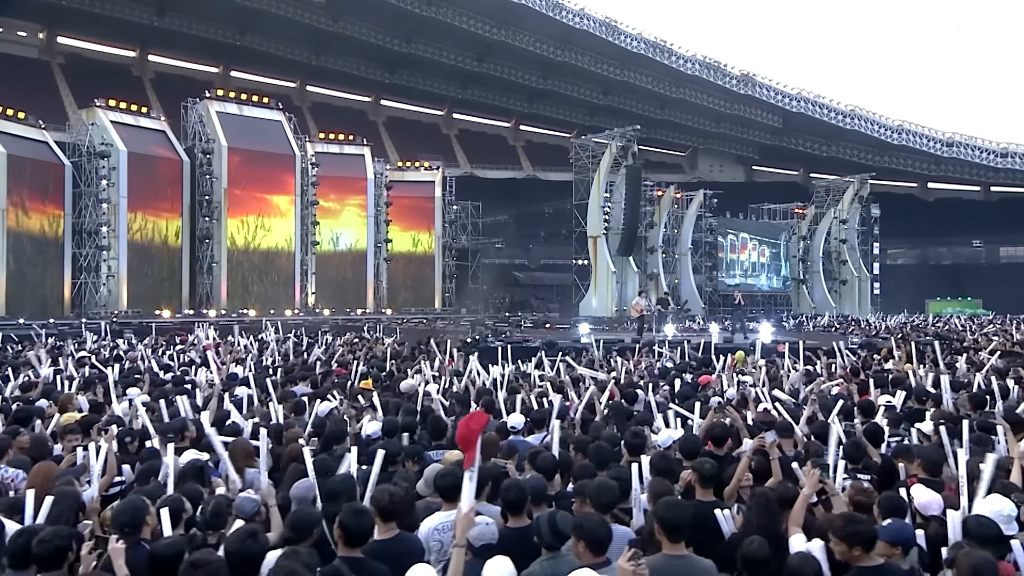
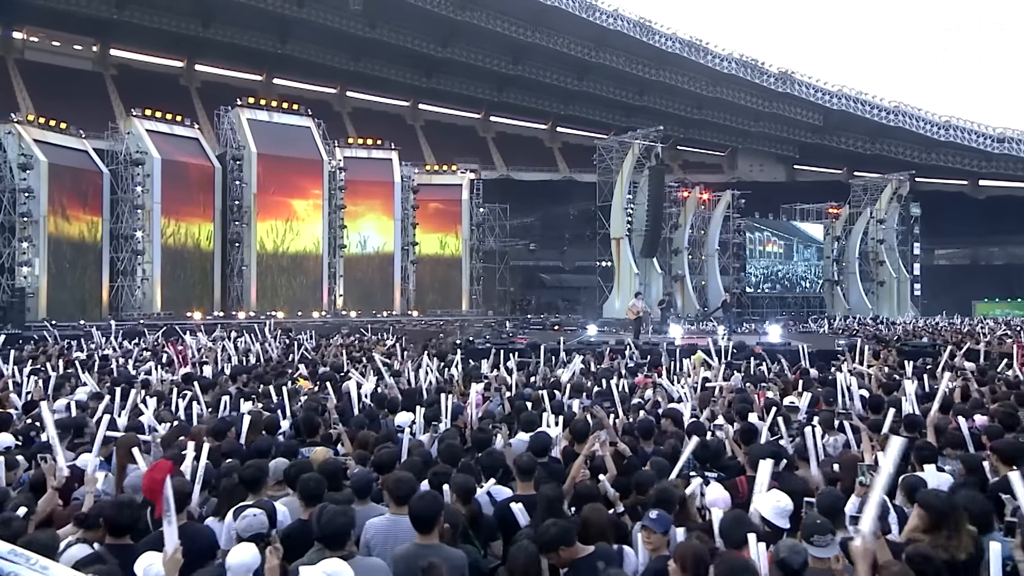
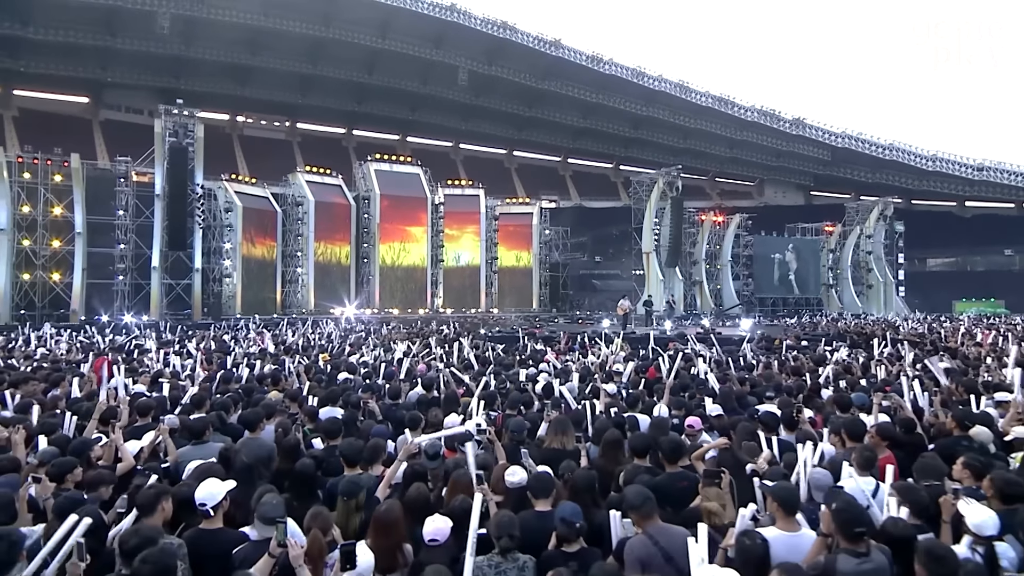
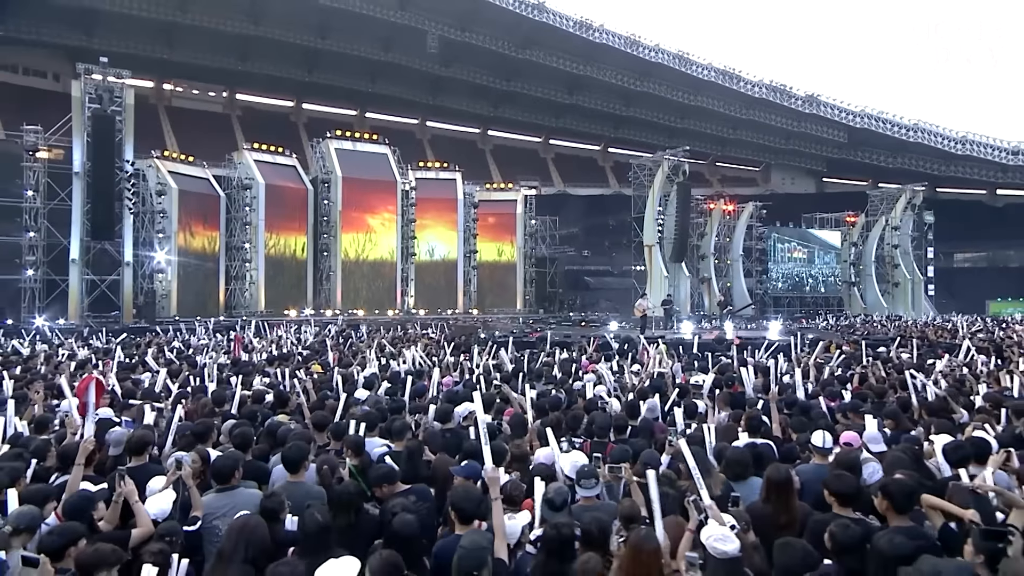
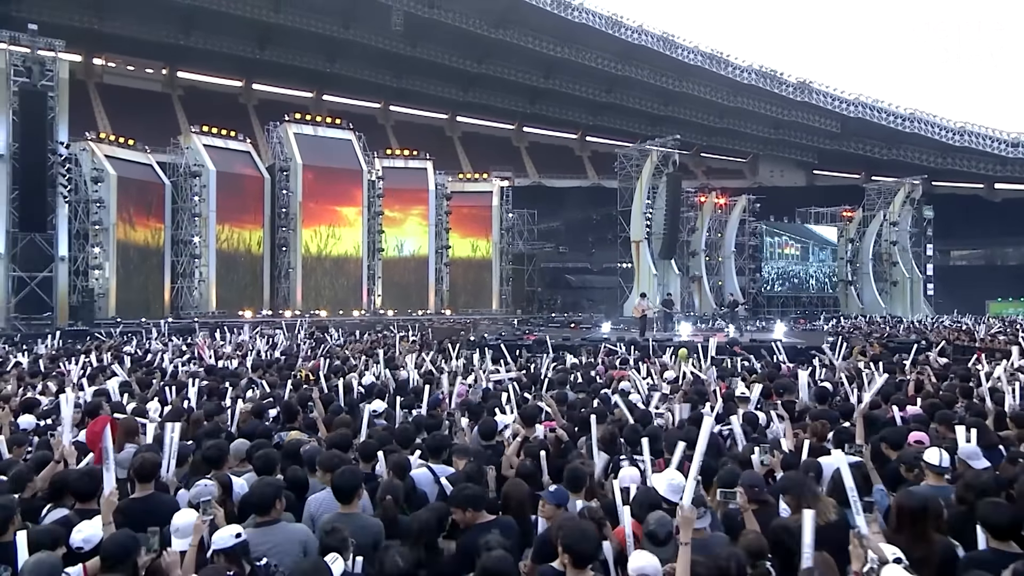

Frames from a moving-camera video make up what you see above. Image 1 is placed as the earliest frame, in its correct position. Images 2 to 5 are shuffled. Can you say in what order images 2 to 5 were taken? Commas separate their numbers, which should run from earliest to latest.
2, 5, 4, 3
